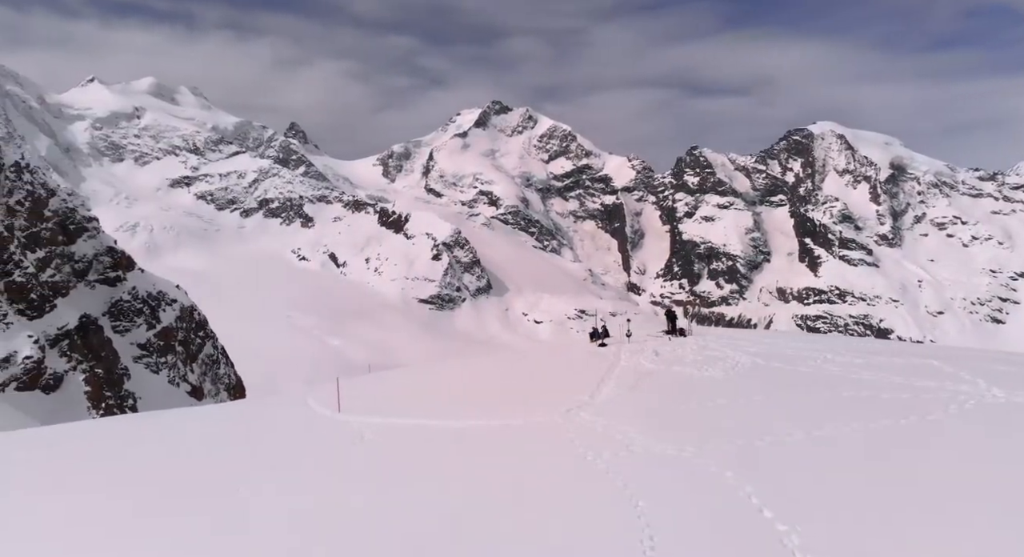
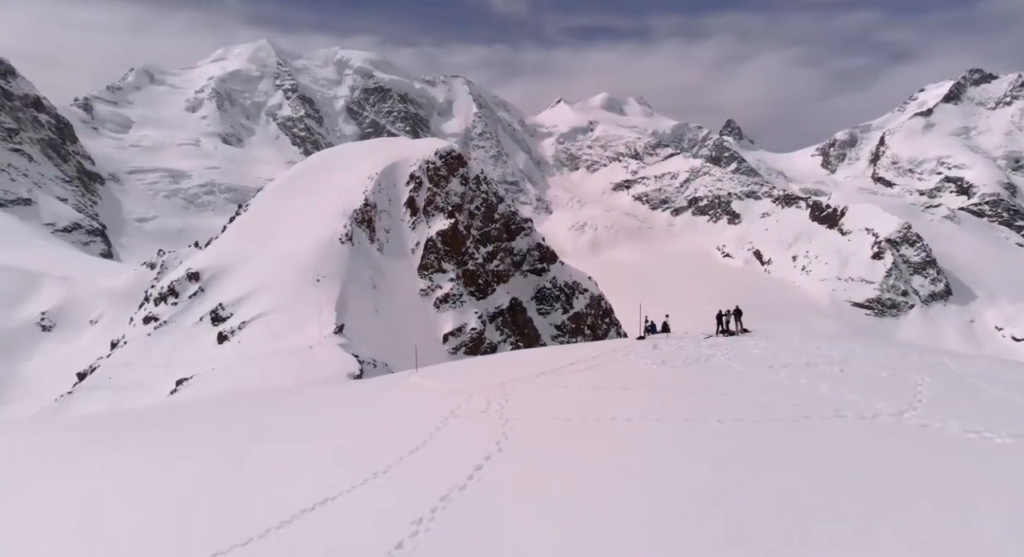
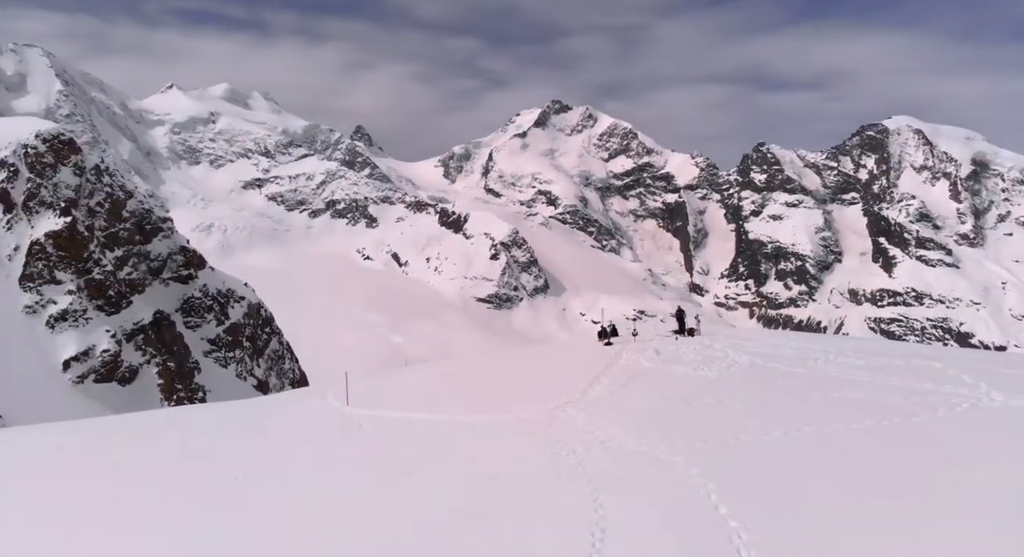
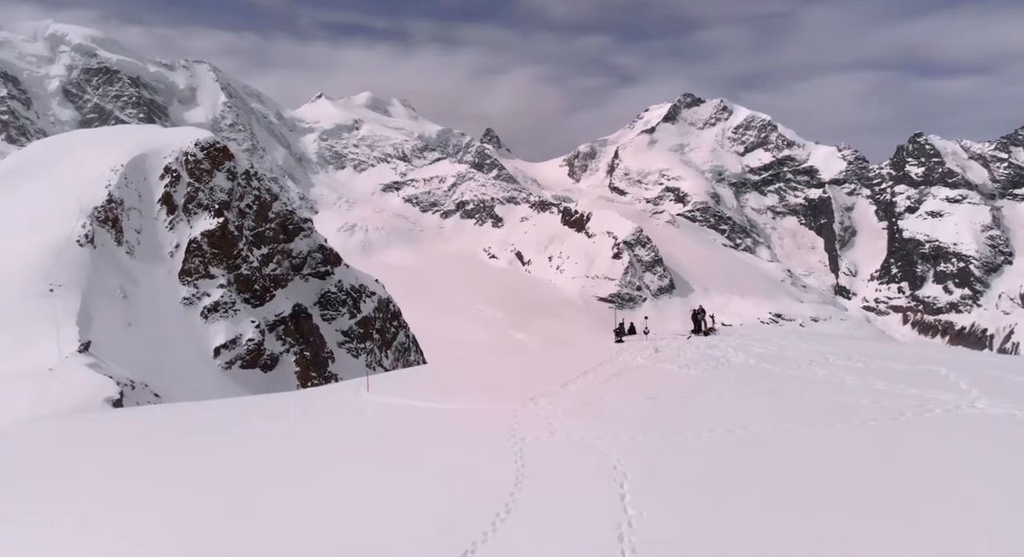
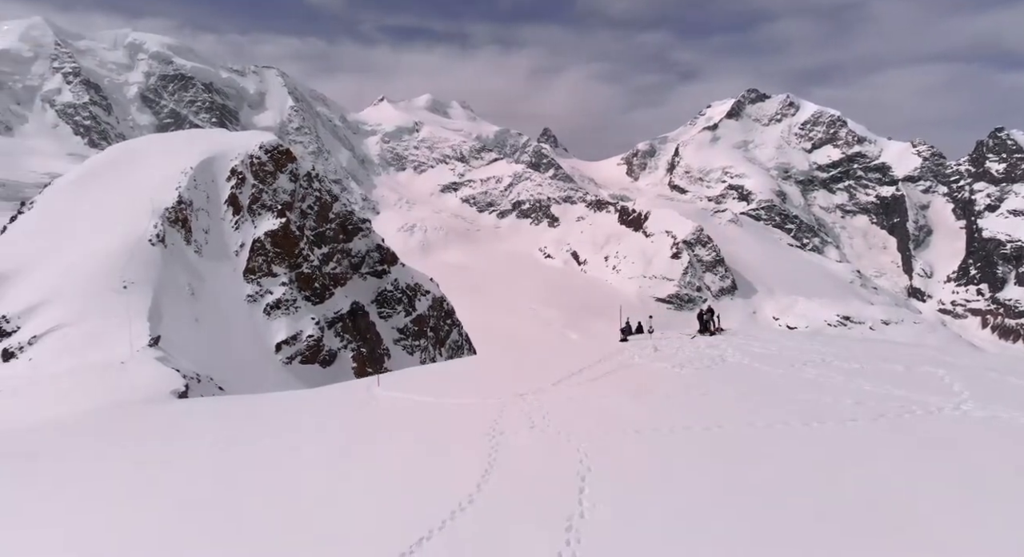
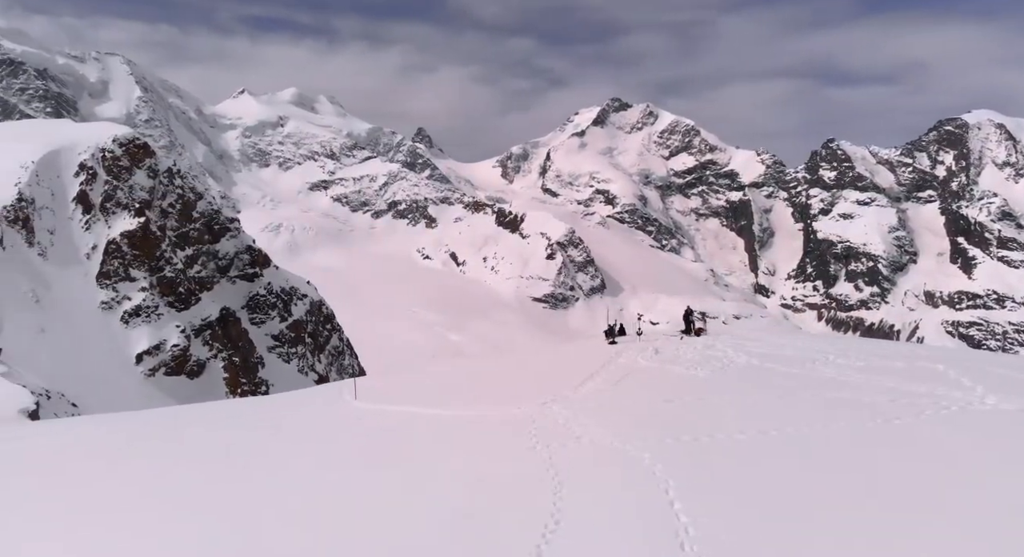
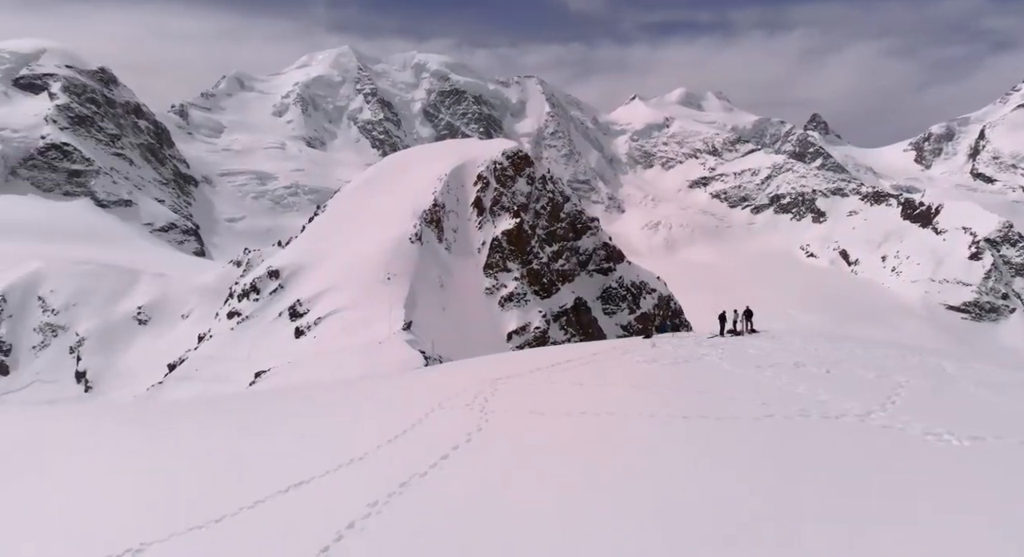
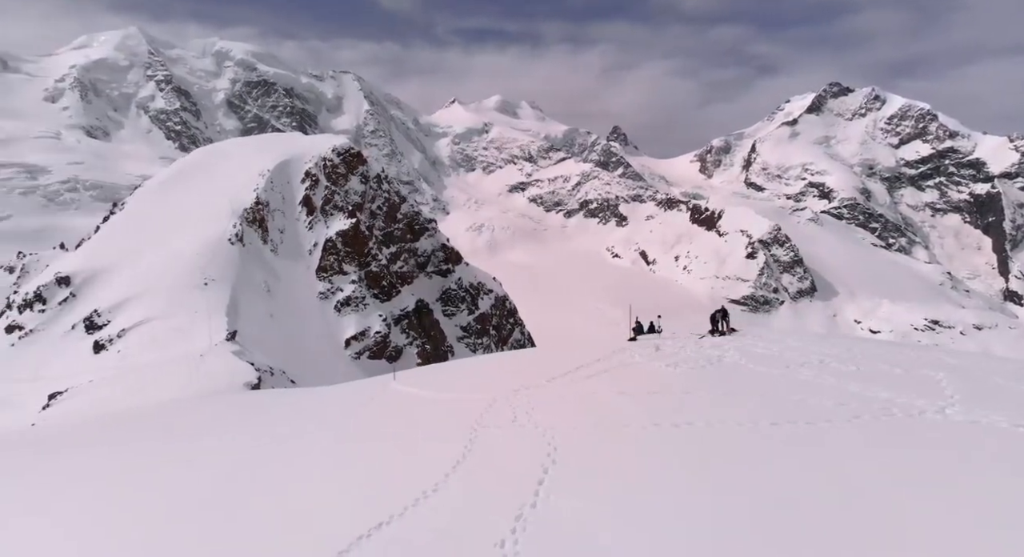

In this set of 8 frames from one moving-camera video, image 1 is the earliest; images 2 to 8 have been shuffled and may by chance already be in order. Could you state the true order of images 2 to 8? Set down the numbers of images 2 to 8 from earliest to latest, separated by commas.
3, 6, 4, 5, 8, 2, 7
